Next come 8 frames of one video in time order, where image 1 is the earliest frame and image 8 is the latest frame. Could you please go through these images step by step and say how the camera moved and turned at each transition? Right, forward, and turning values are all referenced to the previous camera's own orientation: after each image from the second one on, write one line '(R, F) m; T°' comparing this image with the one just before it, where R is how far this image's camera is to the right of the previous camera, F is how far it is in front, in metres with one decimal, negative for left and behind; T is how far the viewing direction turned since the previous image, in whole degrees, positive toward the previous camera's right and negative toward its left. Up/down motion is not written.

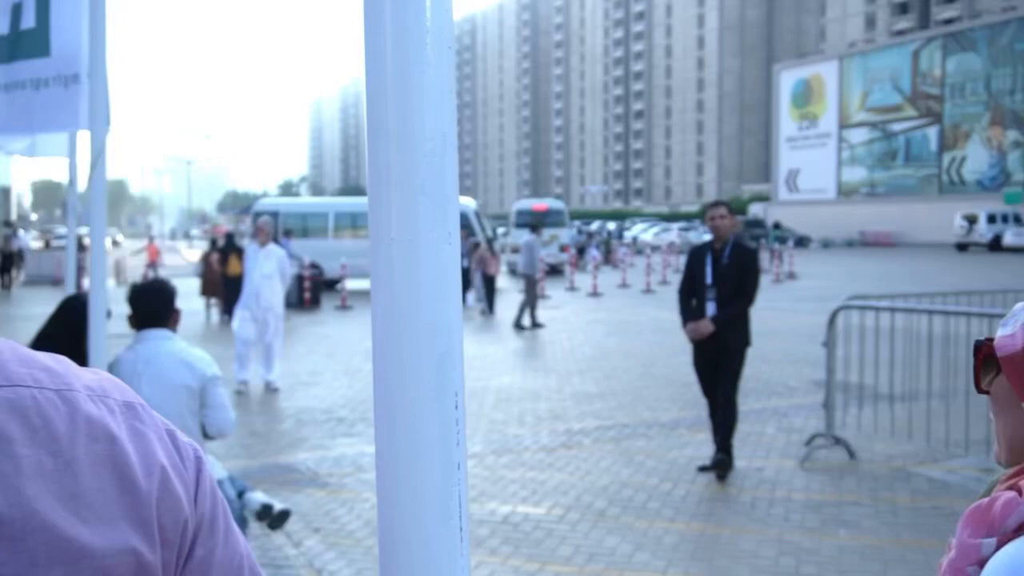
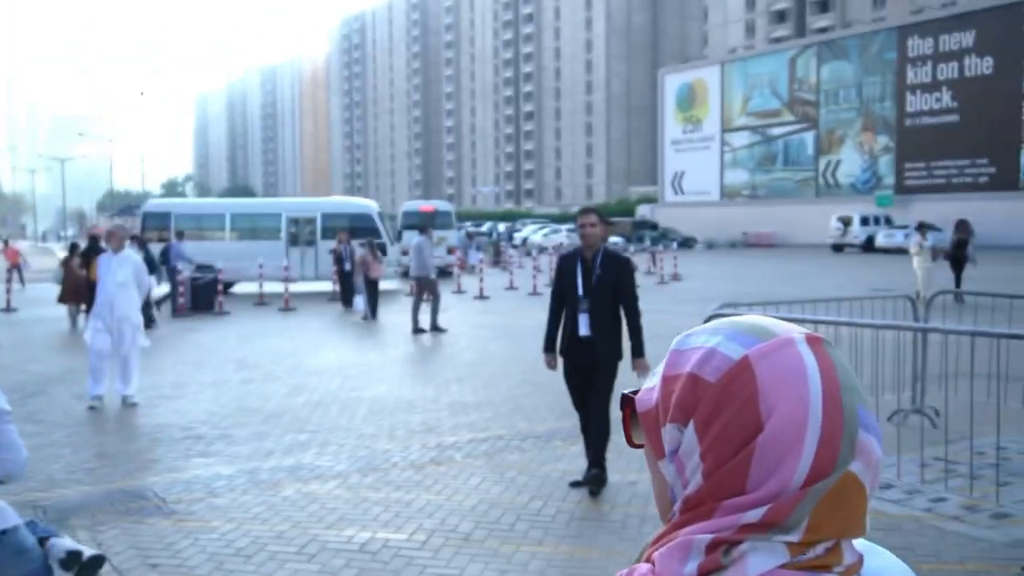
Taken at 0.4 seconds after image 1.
(+0.2, +0.3) m; +6°
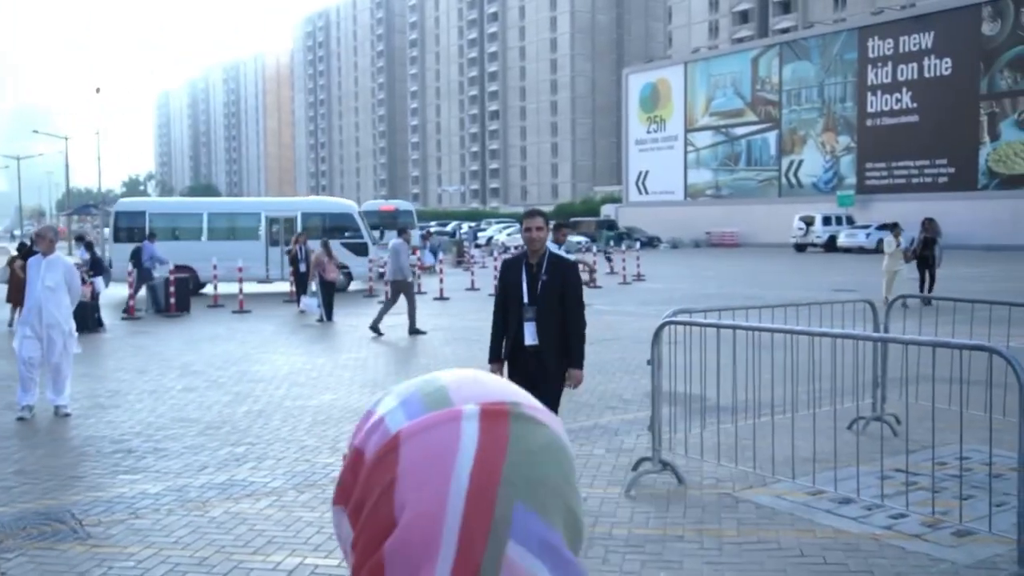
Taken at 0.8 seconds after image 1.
(+0.2, +0.4) m; +2°
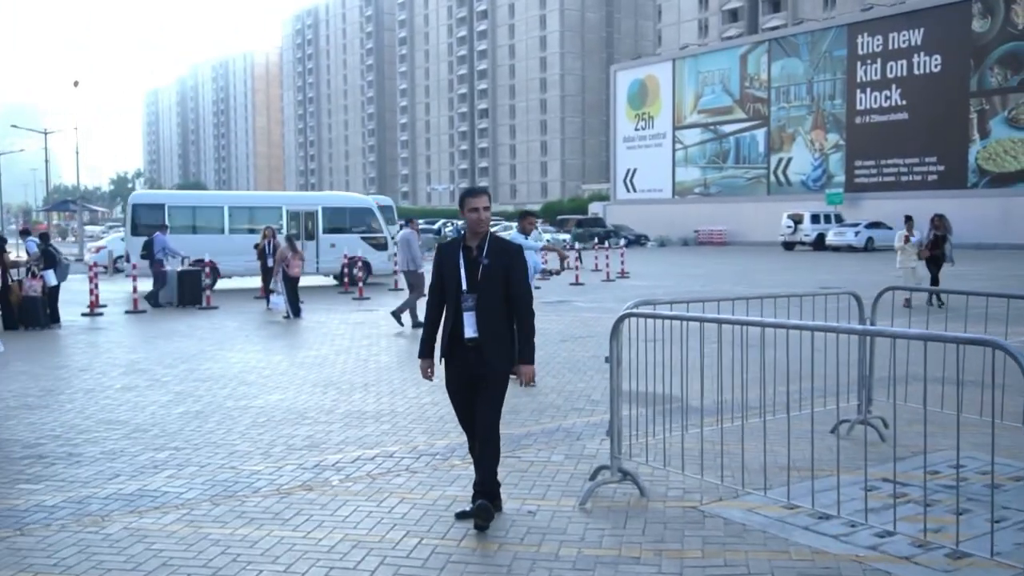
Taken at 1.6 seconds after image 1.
(+0.3, +0.8) m; +1°
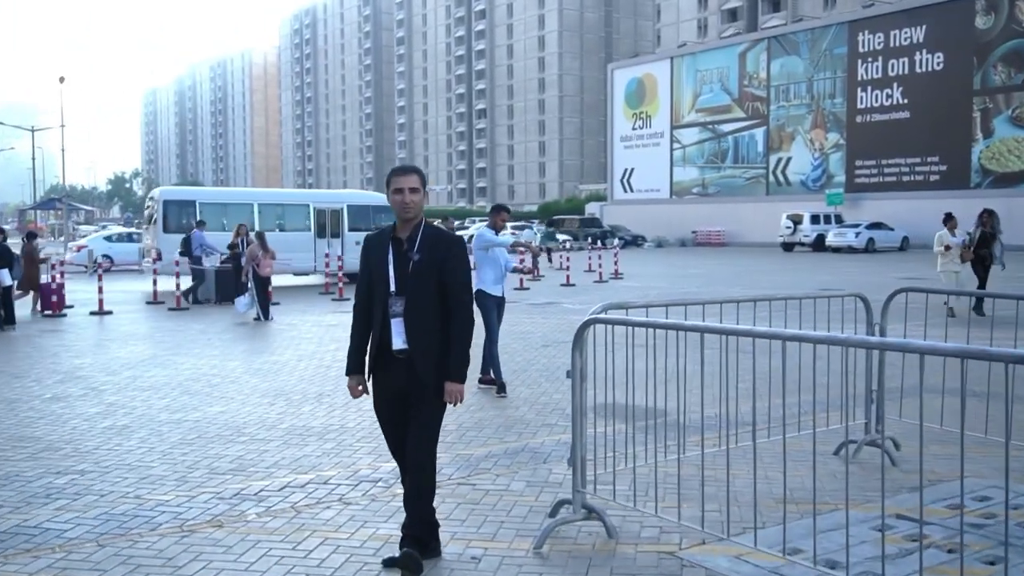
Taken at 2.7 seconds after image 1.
(+0.3, +1.0) m; 0°
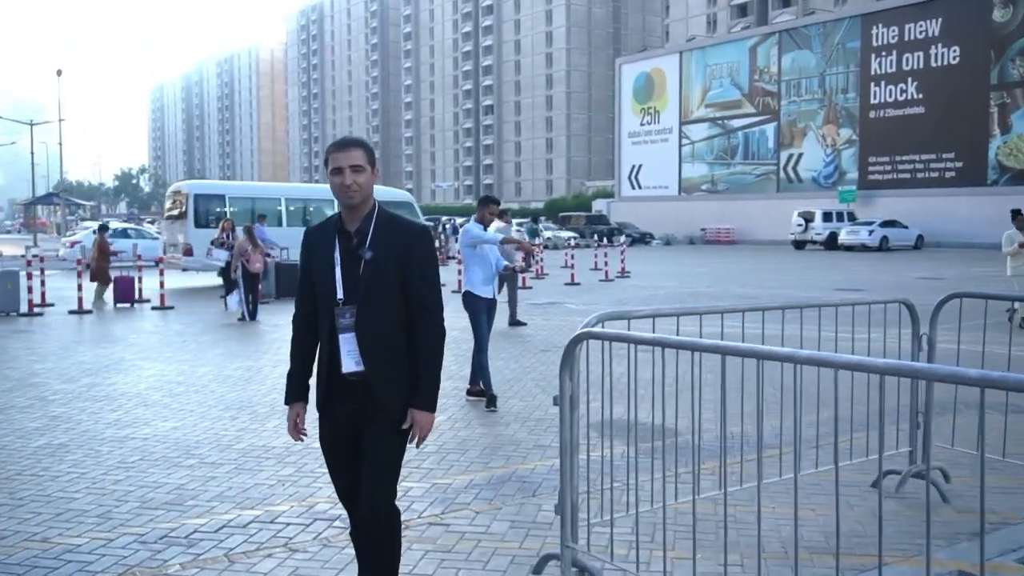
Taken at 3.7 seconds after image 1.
(+0.1, +1.0) m; 0°
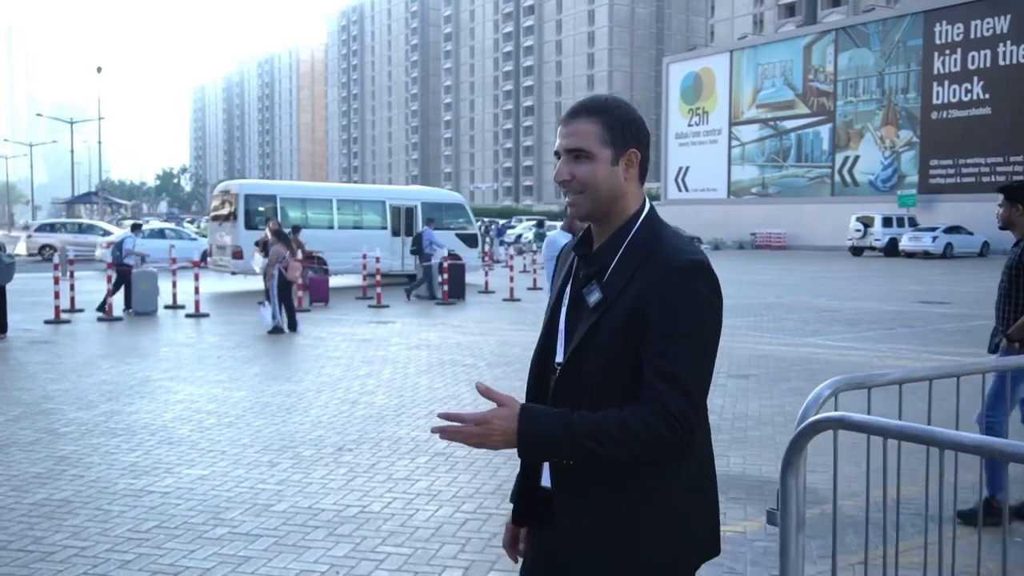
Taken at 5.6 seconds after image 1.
(-0.4, +1.5) m; -2°
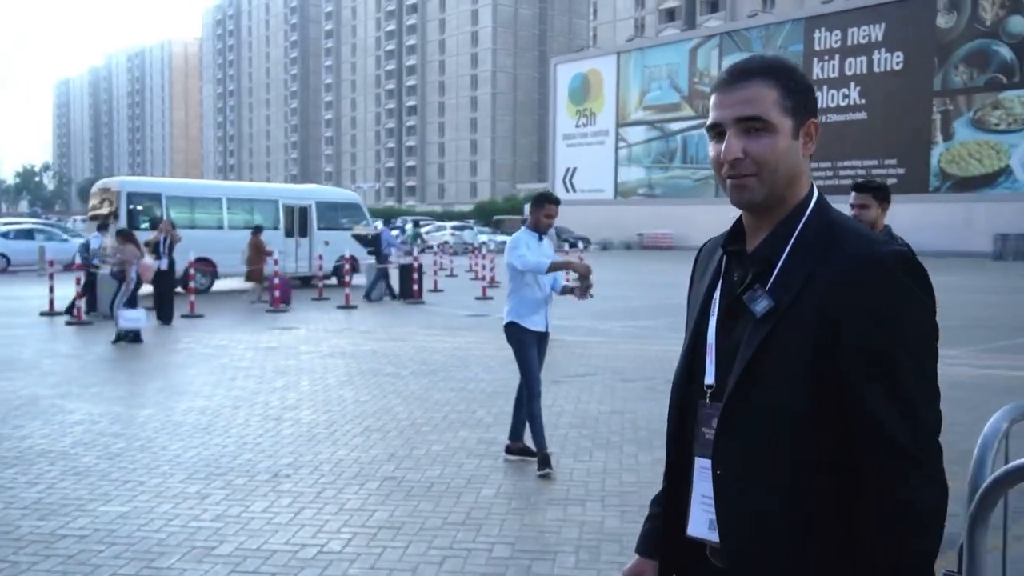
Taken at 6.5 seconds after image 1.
(-0.5, +0.7) m; +7°
